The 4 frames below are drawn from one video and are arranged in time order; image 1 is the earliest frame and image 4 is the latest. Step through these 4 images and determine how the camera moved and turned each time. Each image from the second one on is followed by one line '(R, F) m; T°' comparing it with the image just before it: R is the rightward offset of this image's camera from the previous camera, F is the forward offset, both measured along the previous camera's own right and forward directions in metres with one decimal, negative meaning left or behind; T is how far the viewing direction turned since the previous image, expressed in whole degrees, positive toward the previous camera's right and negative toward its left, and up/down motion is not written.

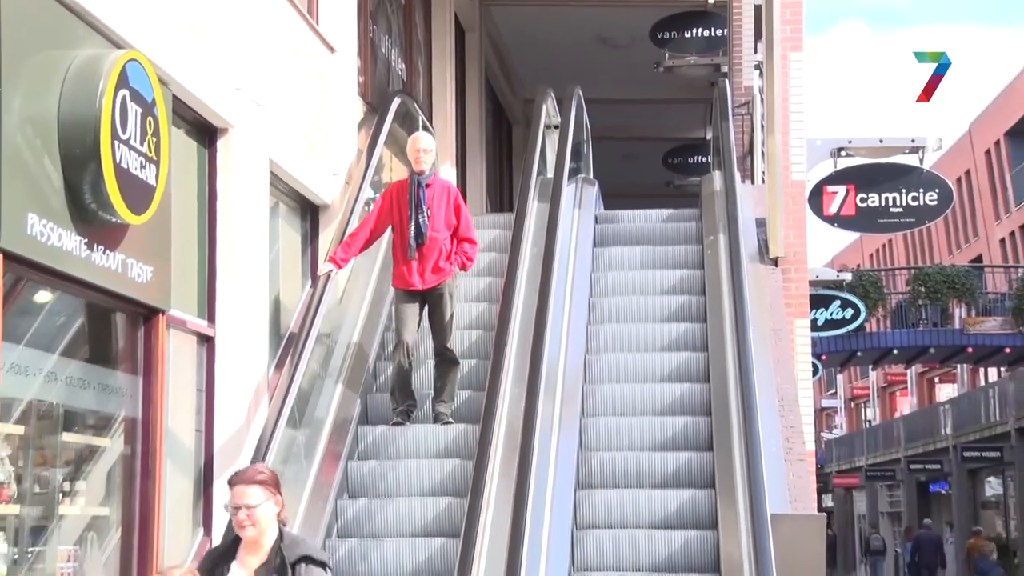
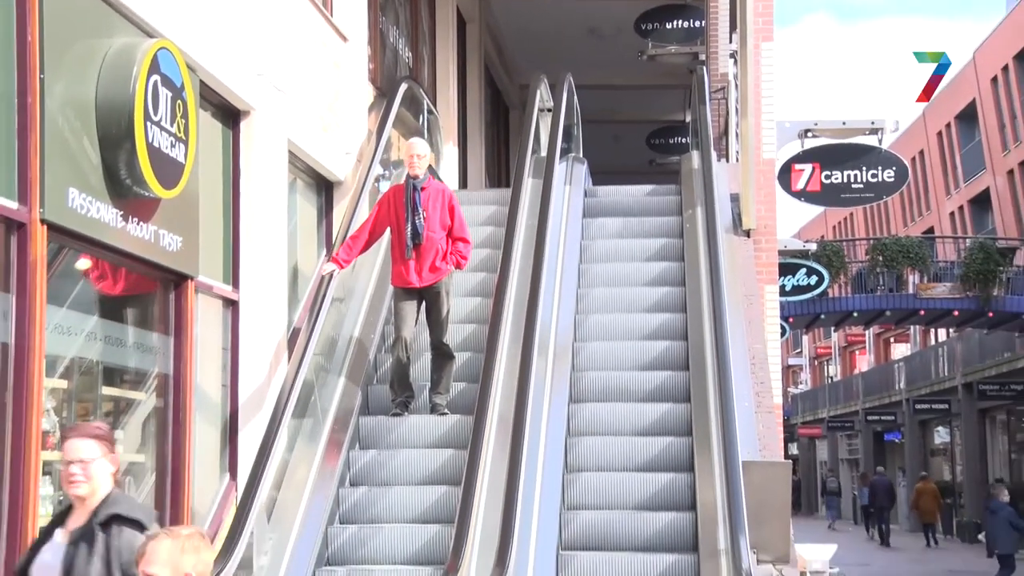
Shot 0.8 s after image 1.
(0.0, -0.4) m; 0°
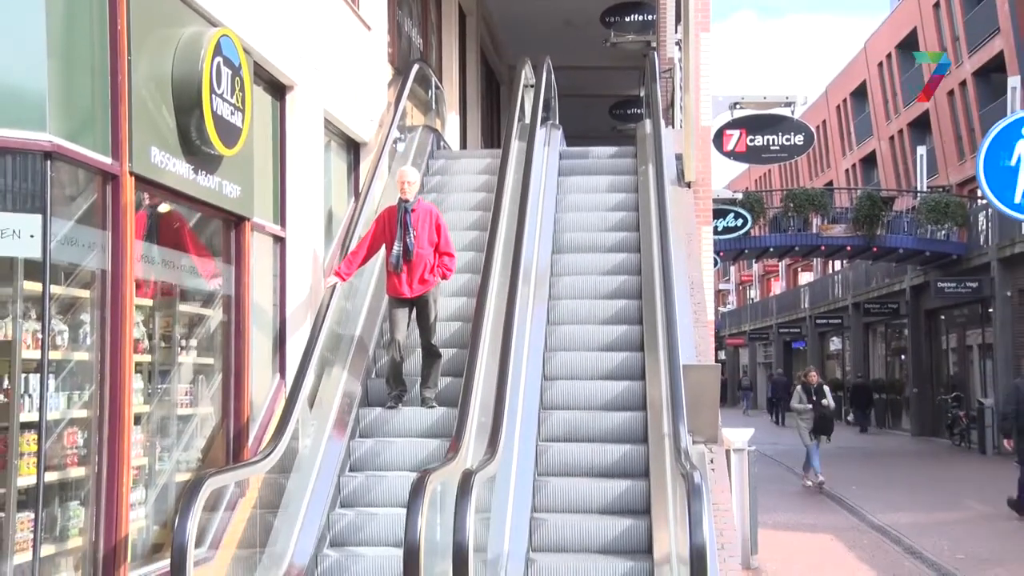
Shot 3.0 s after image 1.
(+0.1, -1.2) m; 0°
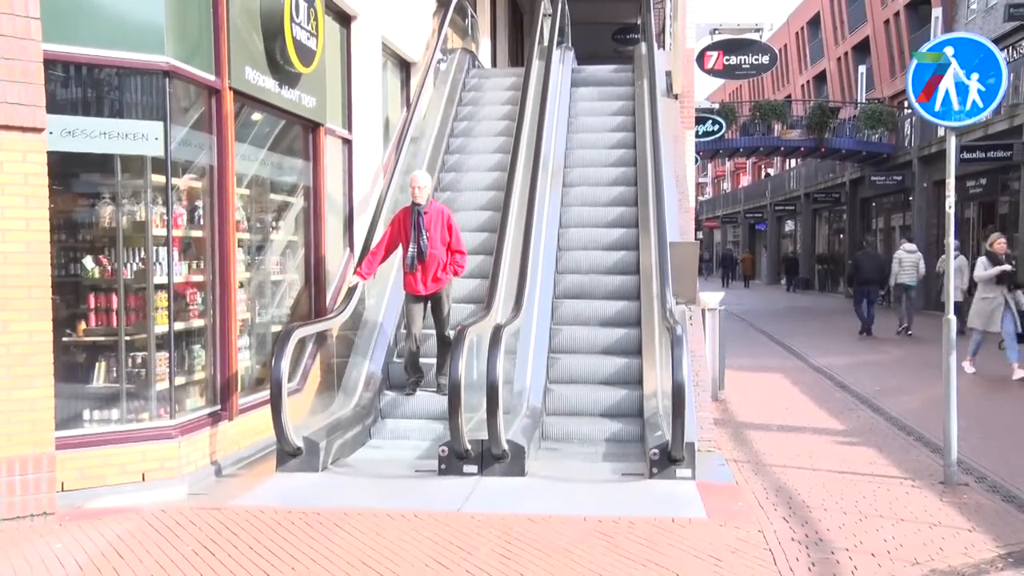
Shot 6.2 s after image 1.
(0.0, -1.5) m; -1°
